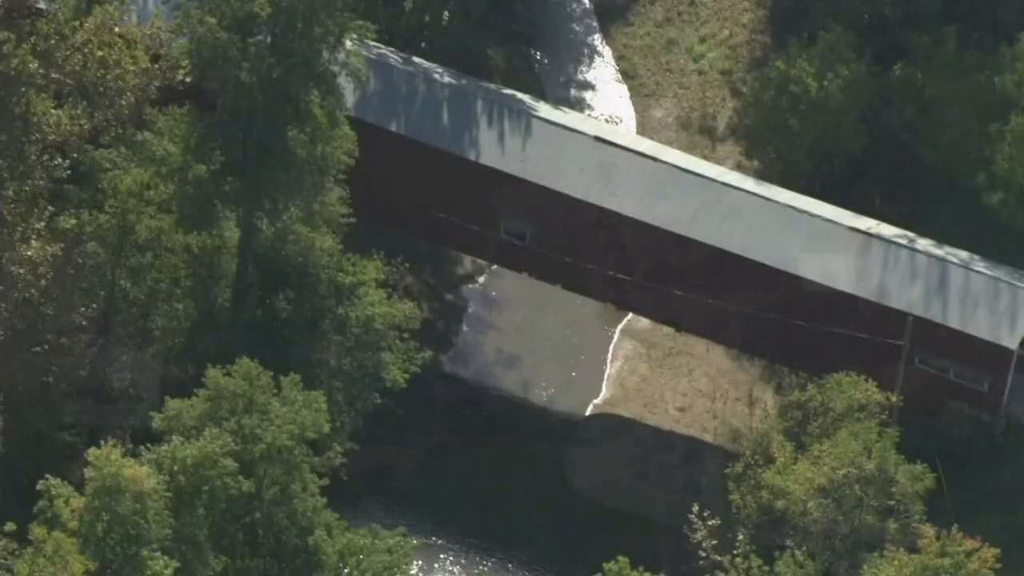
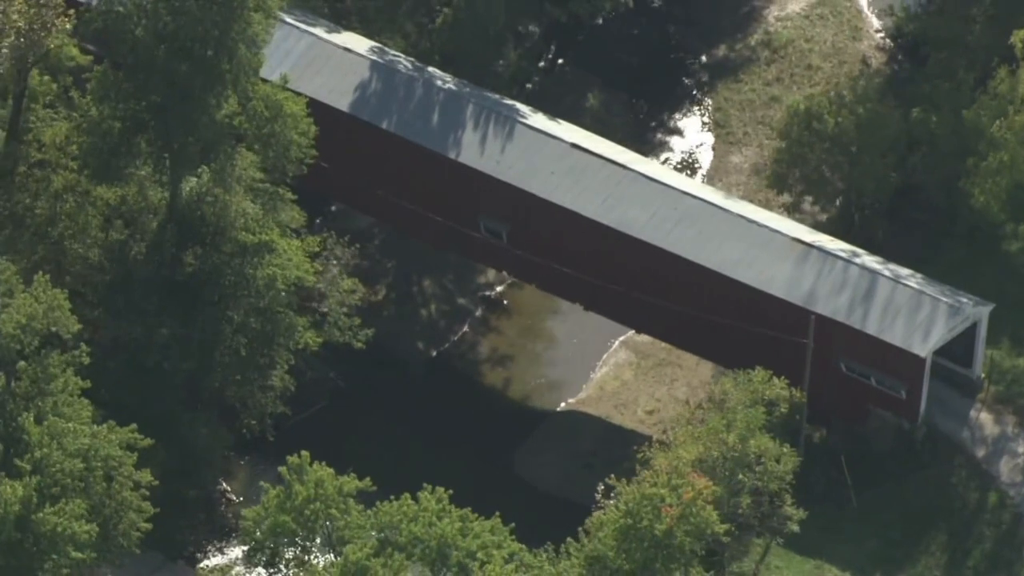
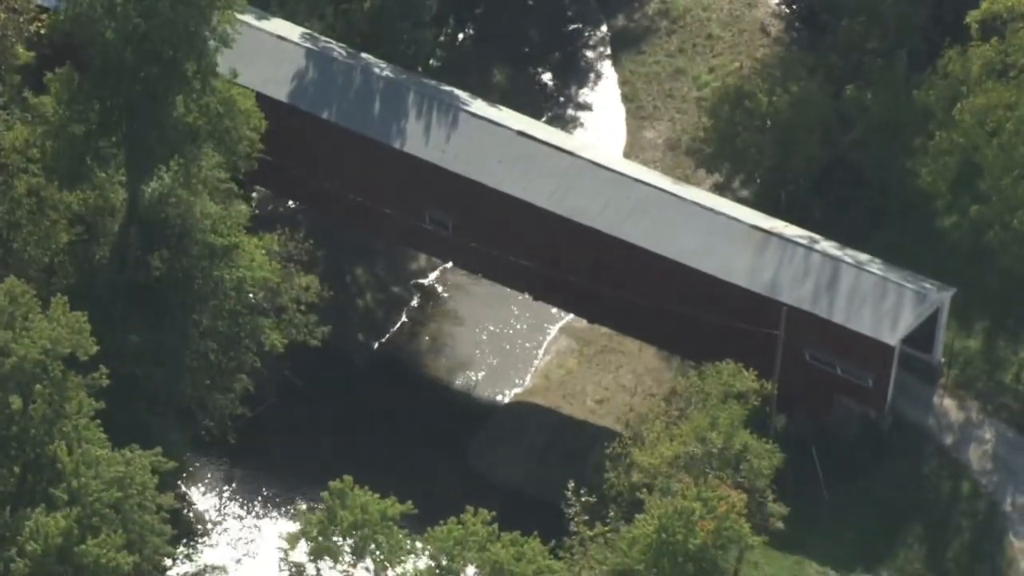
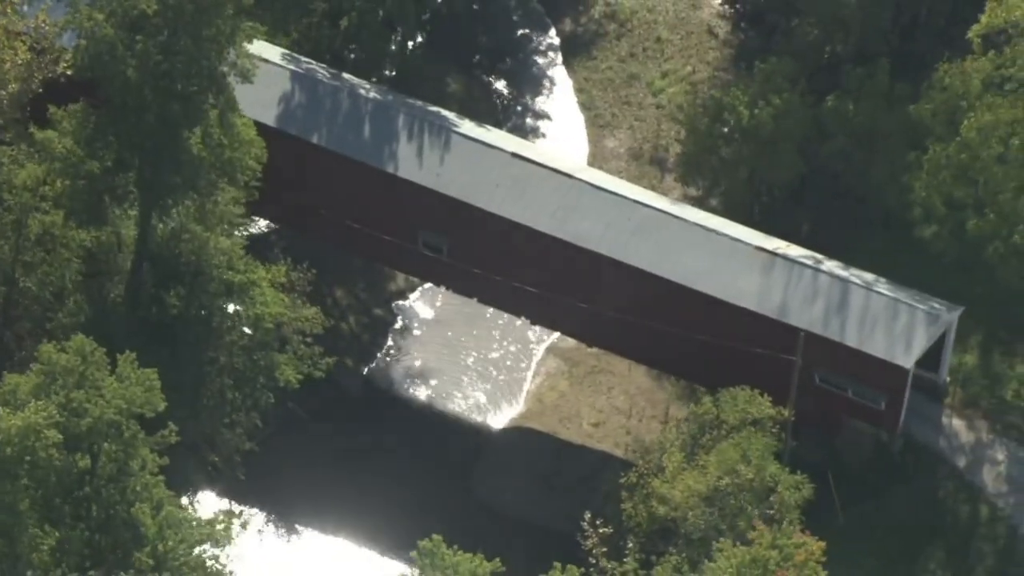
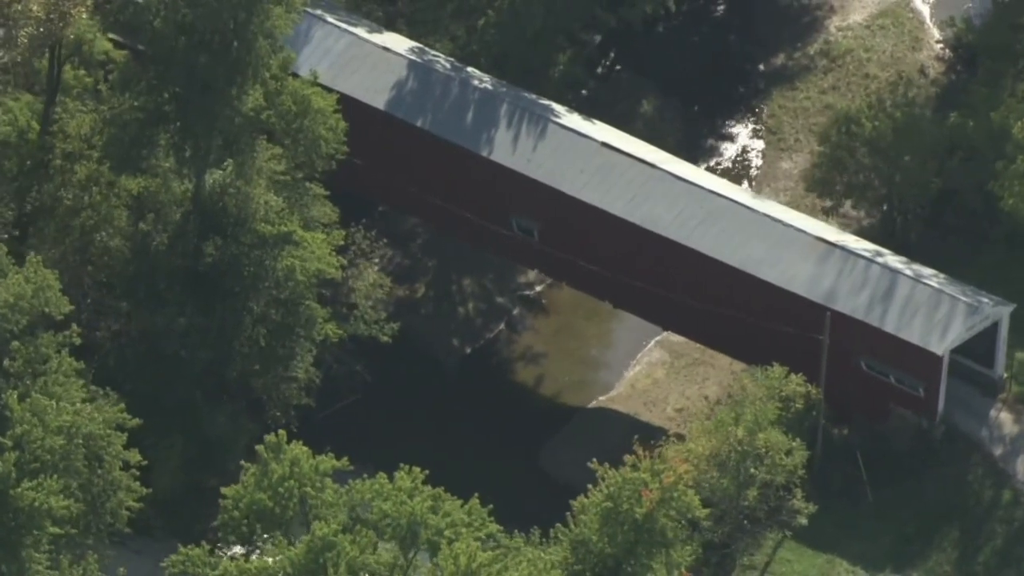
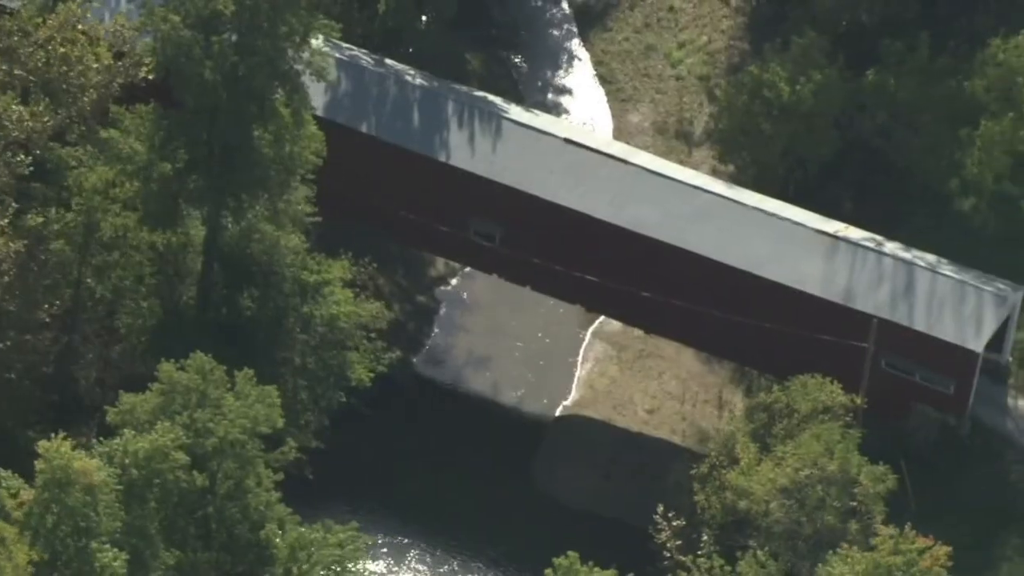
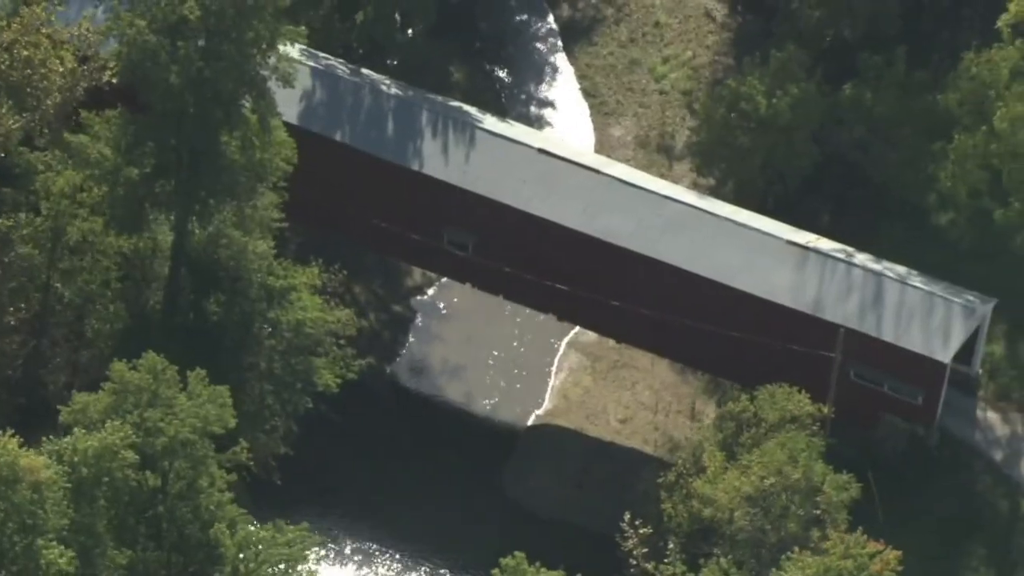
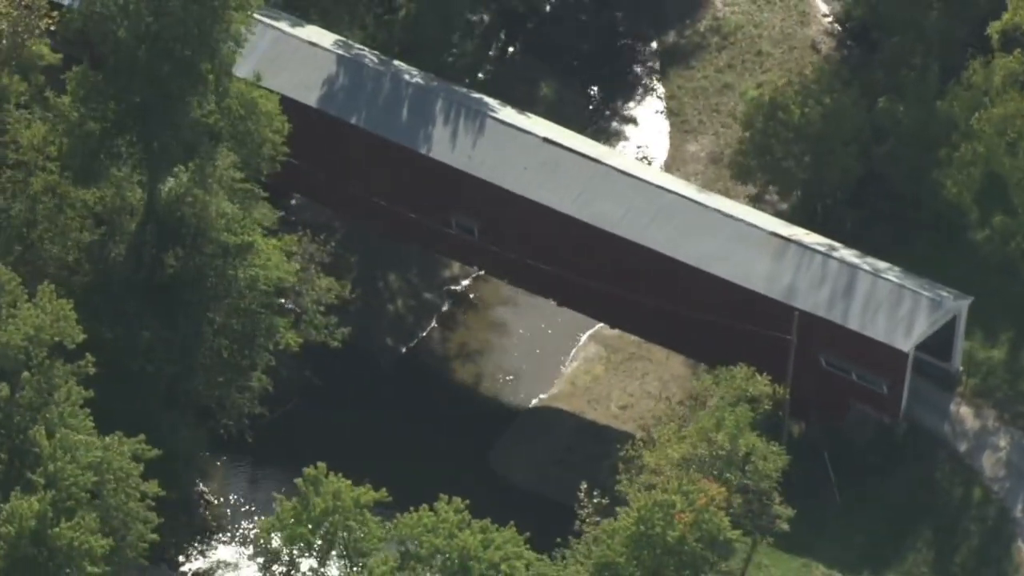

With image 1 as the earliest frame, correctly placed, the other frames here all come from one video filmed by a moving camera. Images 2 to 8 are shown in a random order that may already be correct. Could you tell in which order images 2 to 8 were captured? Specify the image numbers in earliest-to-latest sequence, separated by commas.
6, 7, 4, 3, 8, 2, 5
